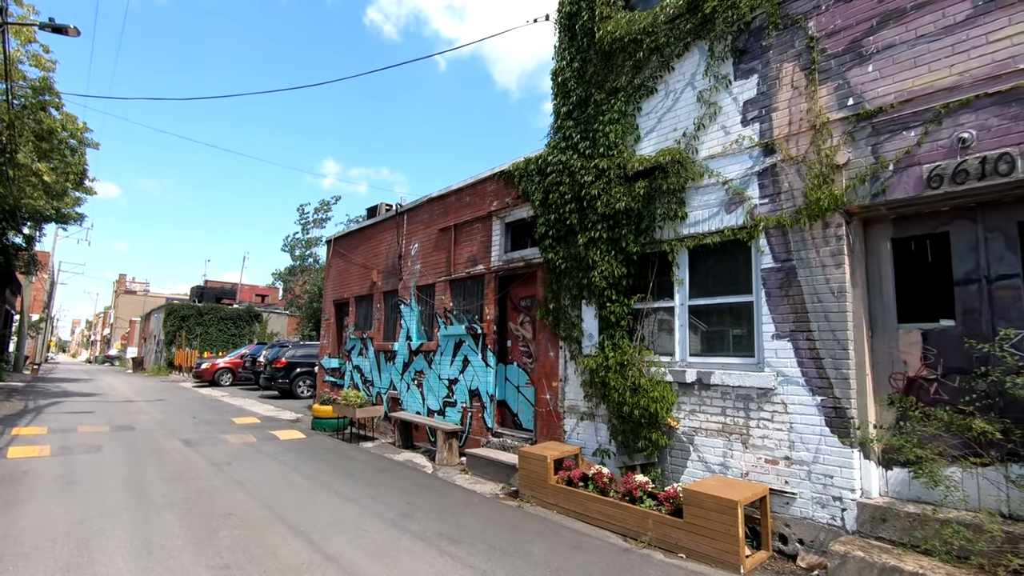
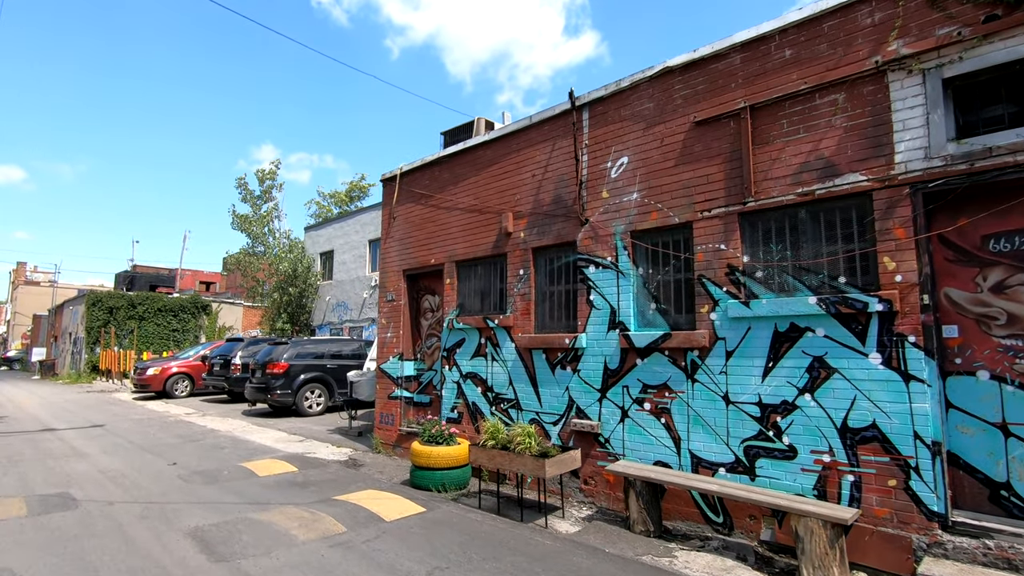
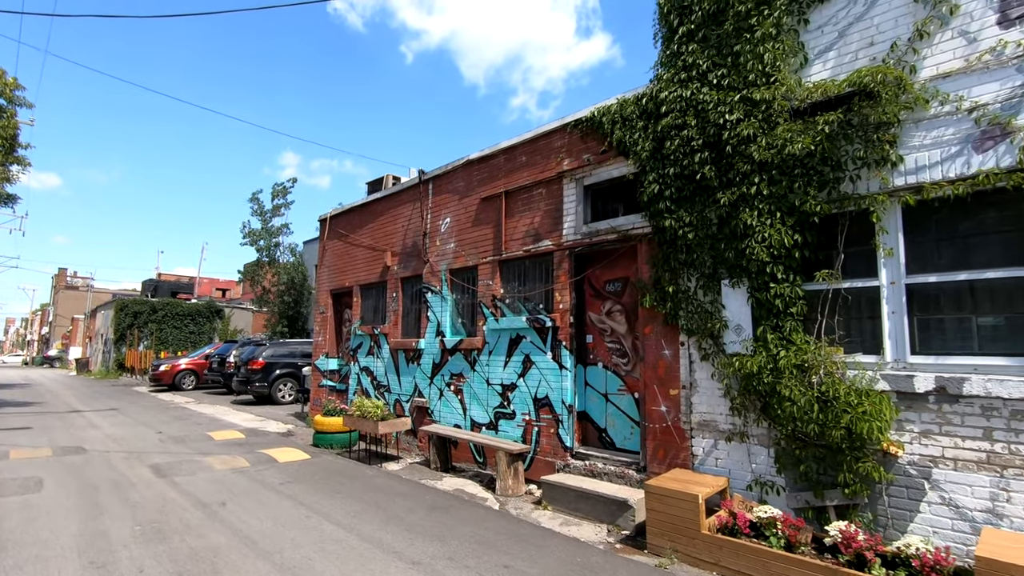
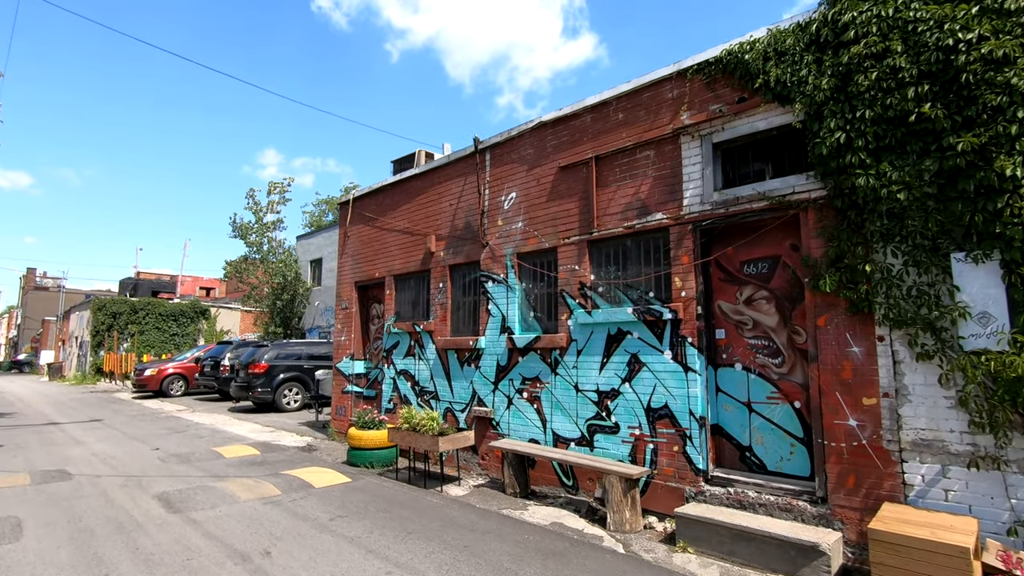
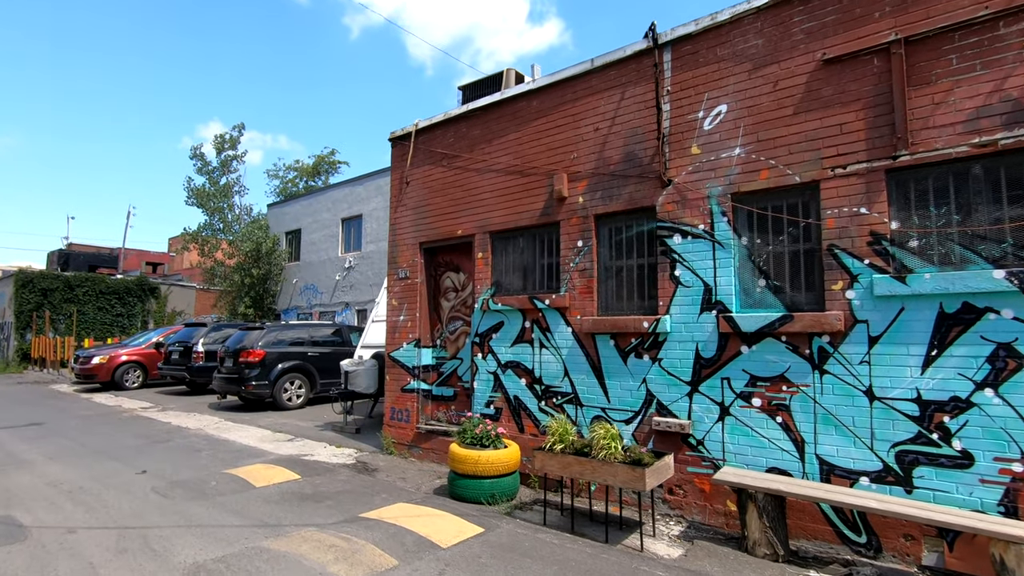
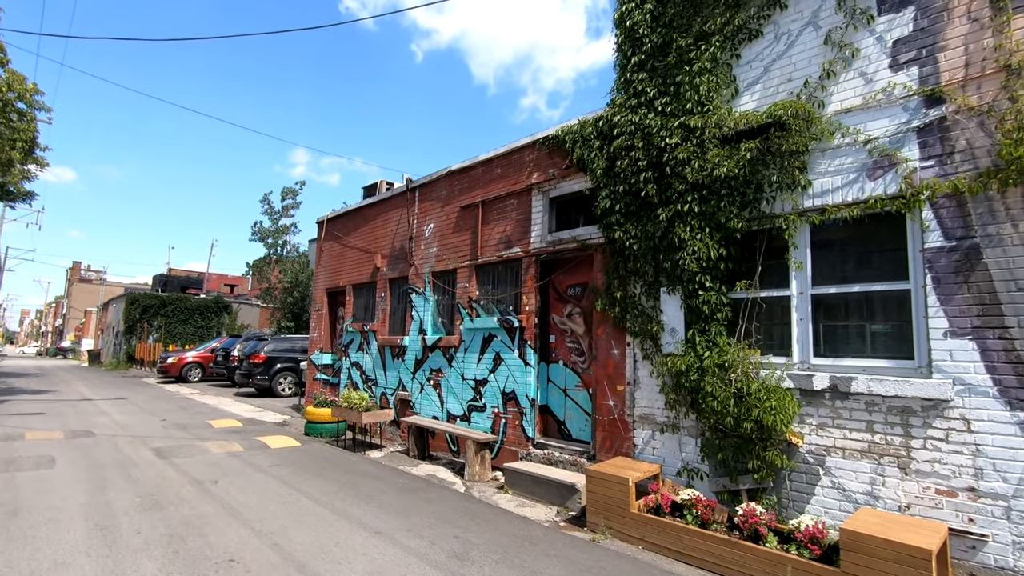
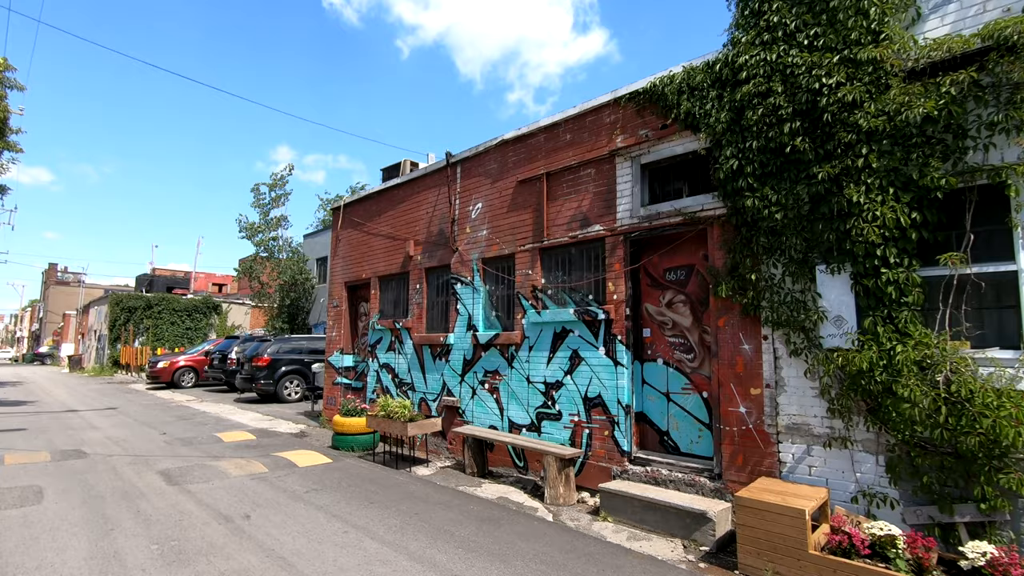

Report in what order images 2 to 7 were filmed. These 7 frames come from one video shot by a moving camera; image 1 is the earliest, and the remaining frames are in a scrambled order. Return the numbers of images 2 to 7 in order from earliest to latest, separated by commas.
6, 3, 7, 4, 2, 5
